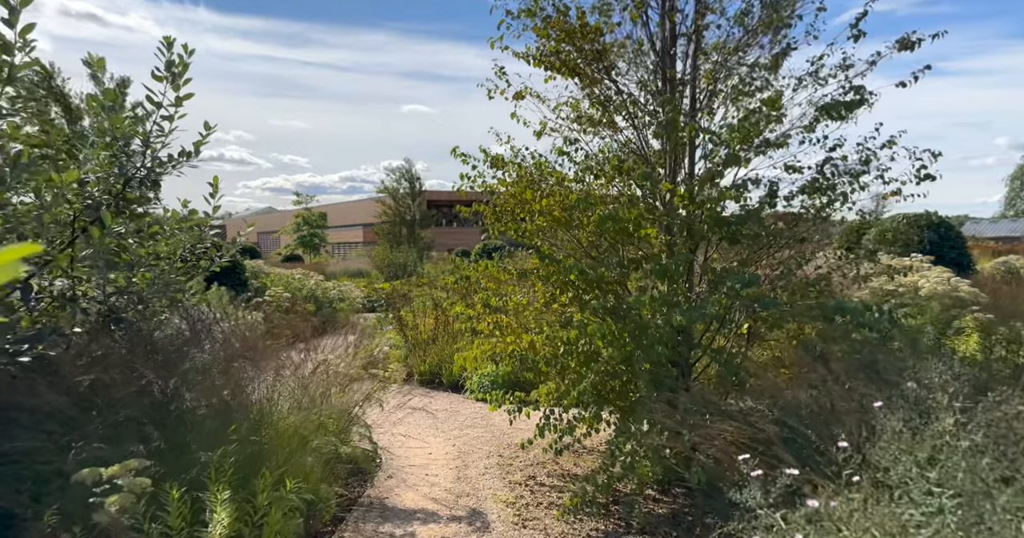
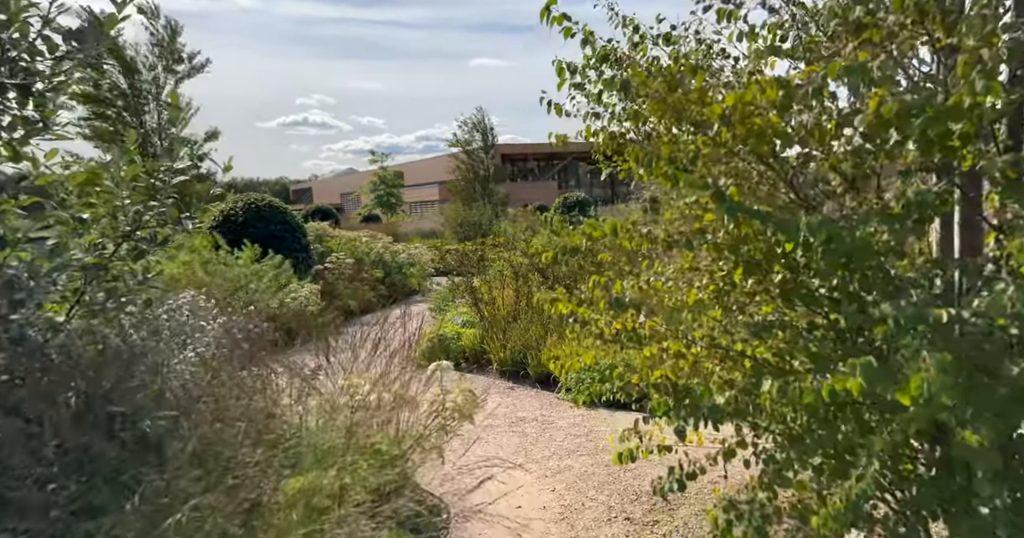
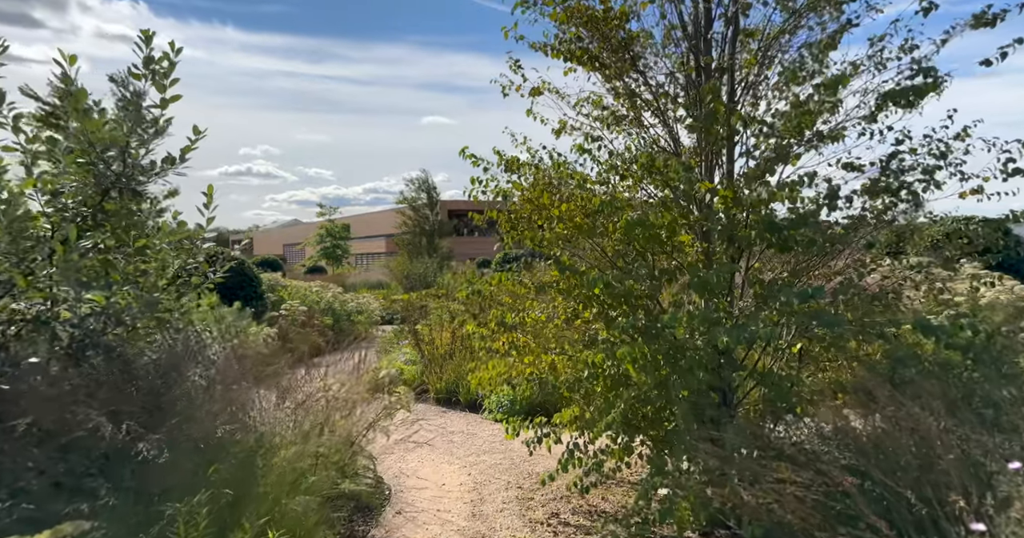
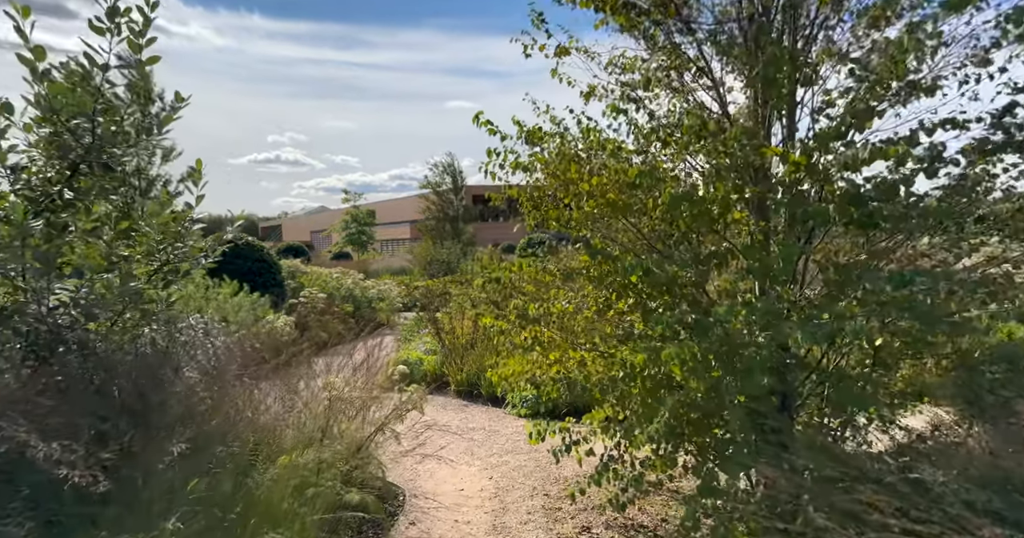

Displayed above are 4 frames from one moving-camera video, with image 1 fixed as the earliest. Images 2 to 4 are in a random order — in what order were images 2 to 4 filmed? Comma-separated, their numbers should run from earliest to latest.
3, 4, 2
